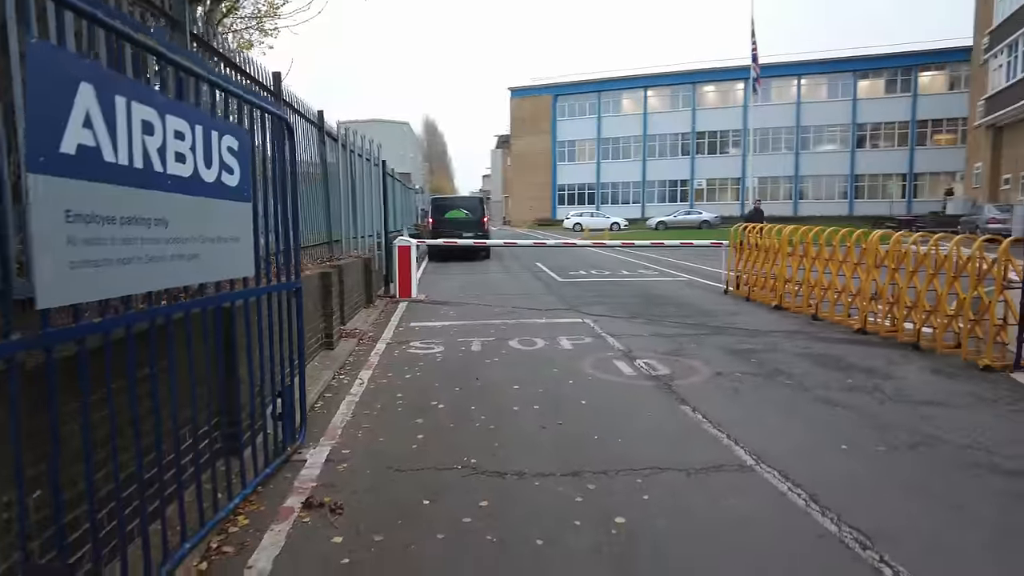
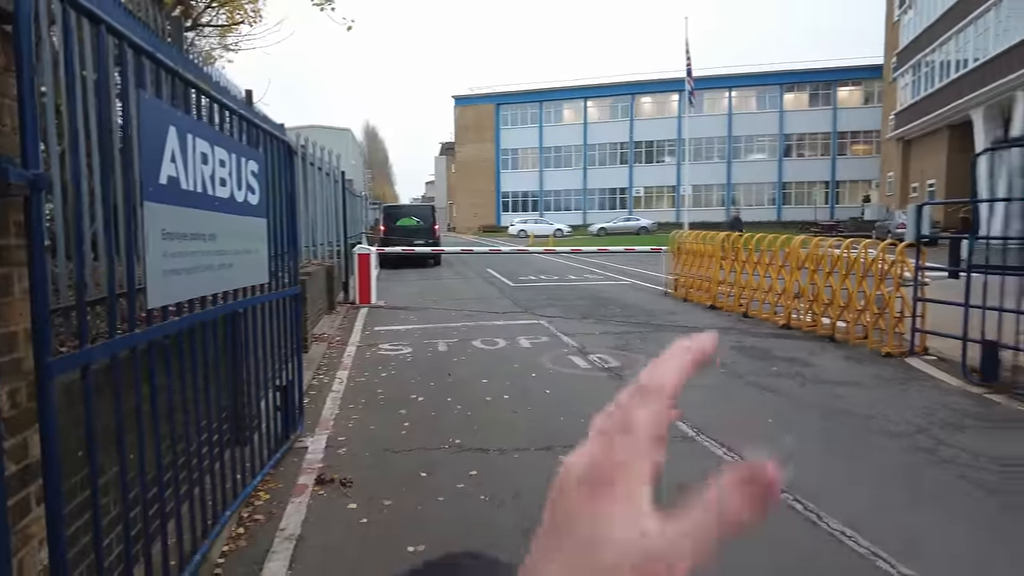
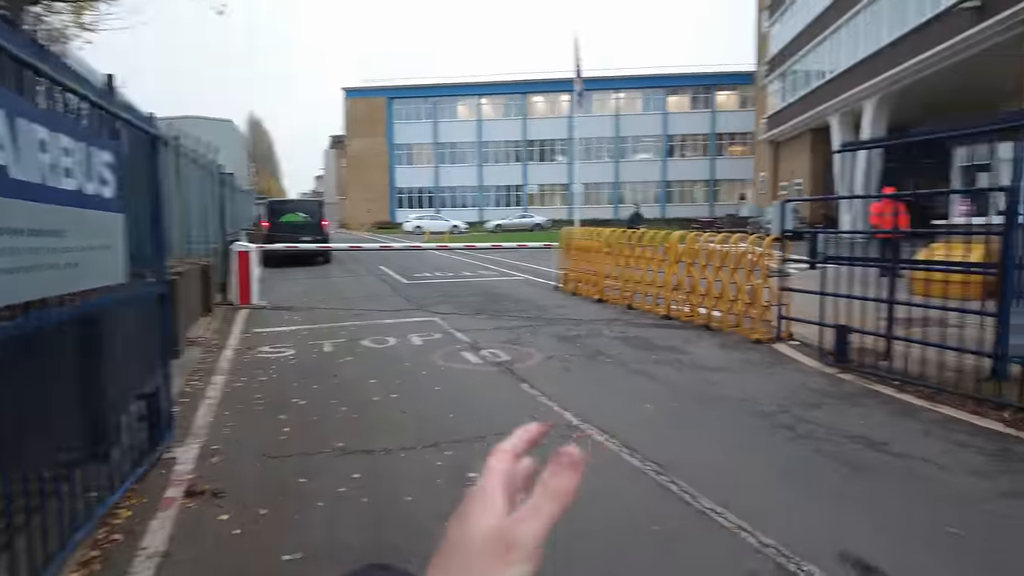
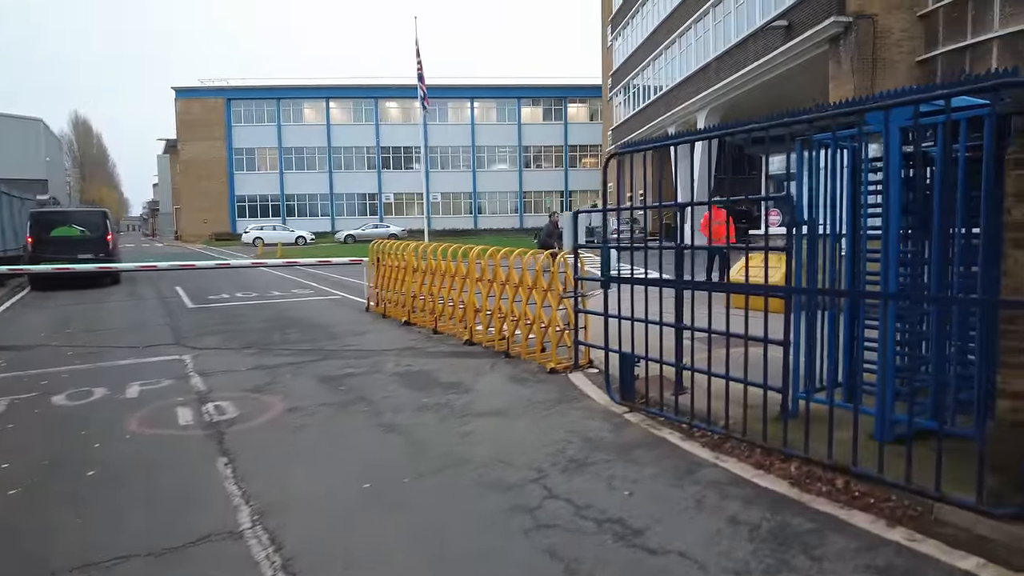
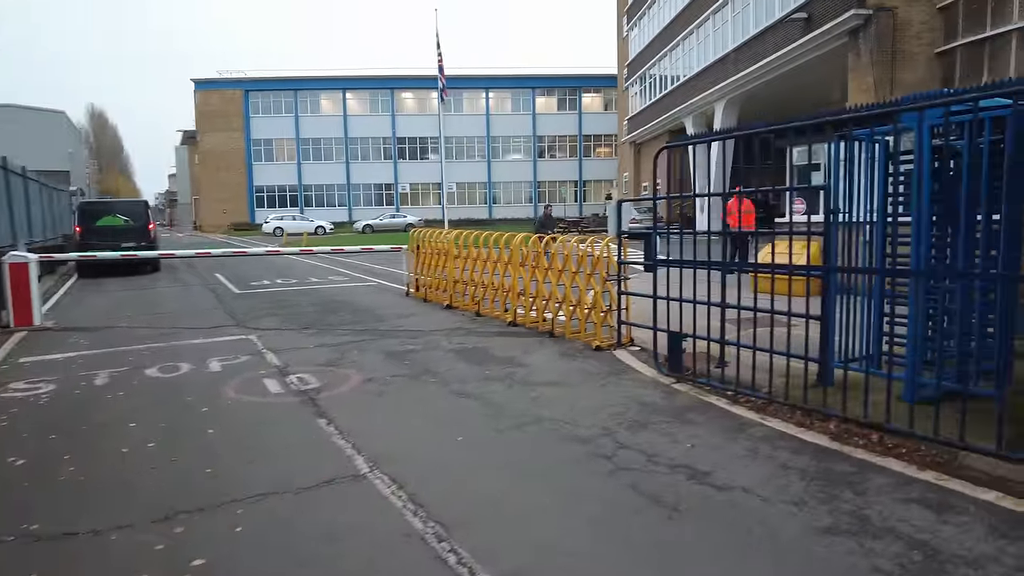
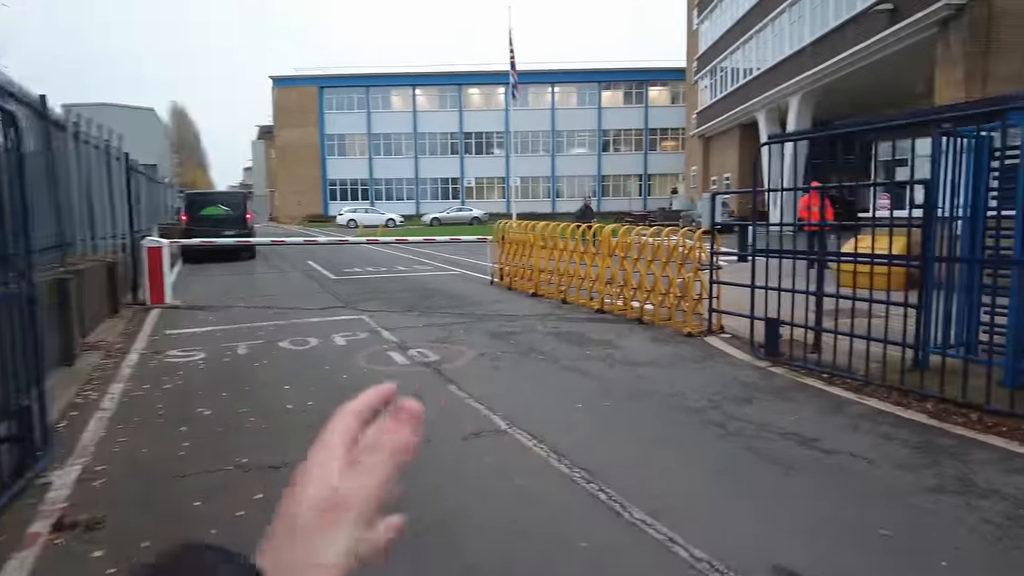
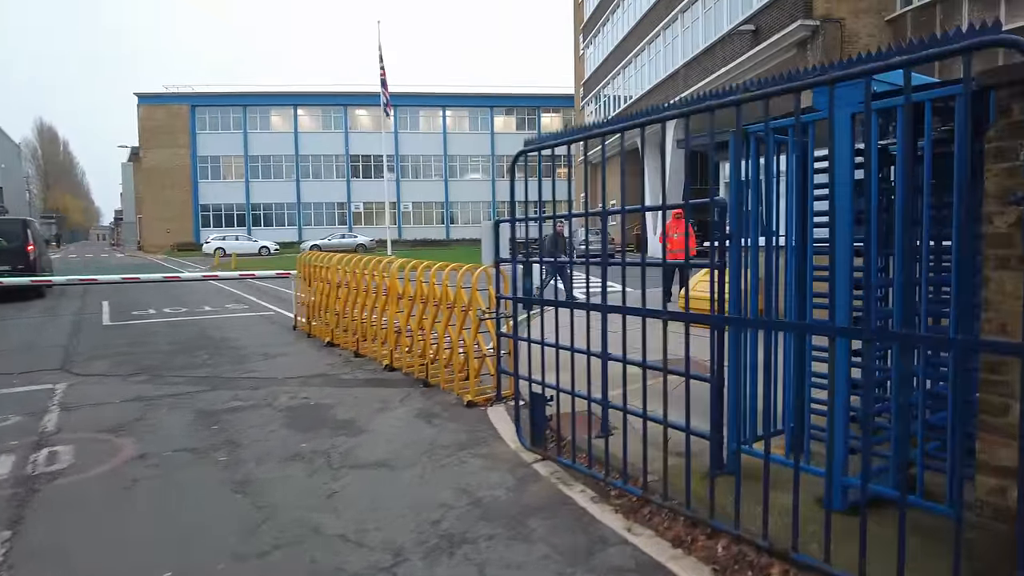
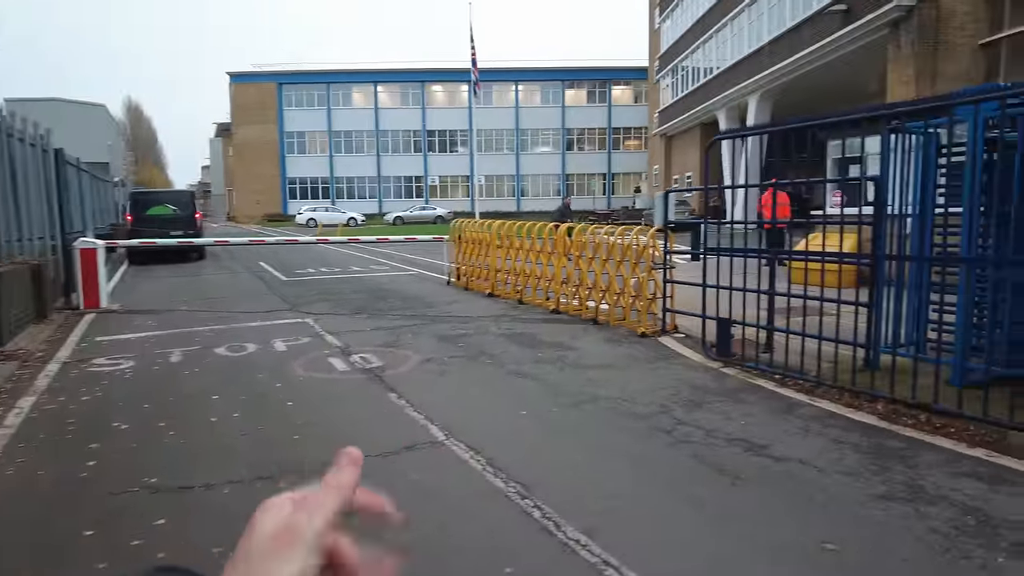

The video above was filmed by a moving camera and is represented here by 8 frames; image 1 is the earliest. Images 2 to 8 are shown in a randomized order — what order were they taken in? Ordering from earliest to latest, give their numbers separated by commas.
2, 3, 6, 8, 5, 4, 7
